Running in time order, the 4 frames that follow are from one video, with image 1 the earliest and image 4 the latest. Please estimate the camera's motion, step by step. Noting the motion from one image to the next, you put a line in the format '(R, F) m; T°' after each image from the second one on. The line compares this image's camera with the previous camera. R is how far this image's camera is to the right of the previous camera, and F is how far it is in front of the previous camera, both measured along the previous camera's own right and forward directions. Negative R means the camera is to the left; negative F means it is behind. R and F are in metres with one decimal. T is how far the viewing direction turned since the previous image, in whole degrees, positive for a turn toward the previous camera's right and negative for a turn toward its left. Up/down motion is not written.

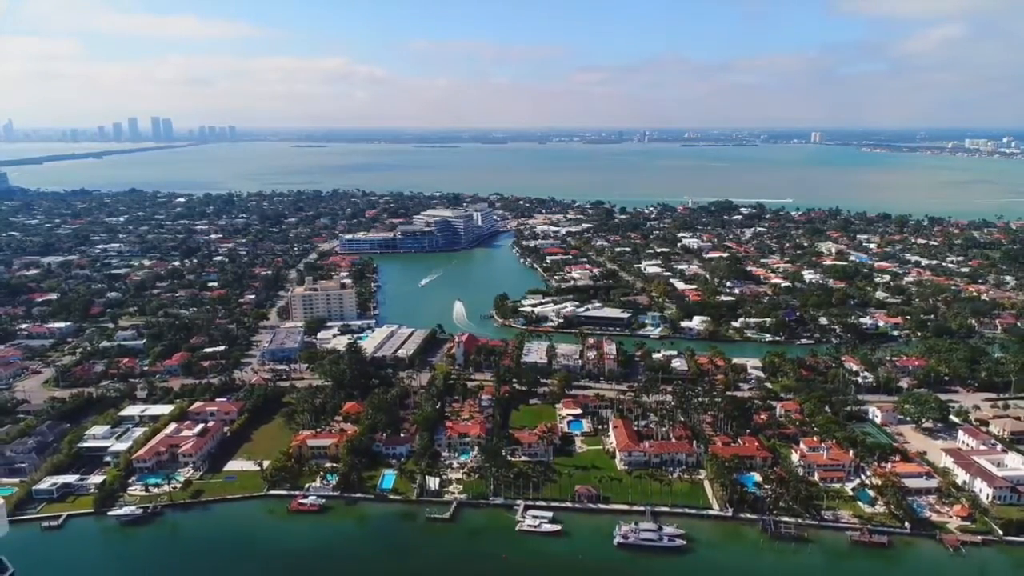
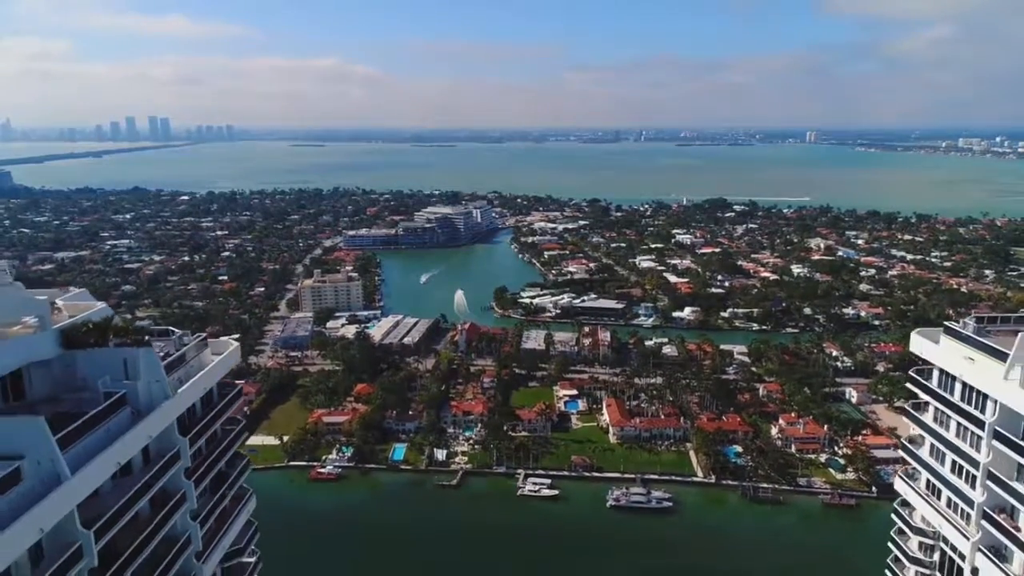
(-0.1, -1.6) m; 0°
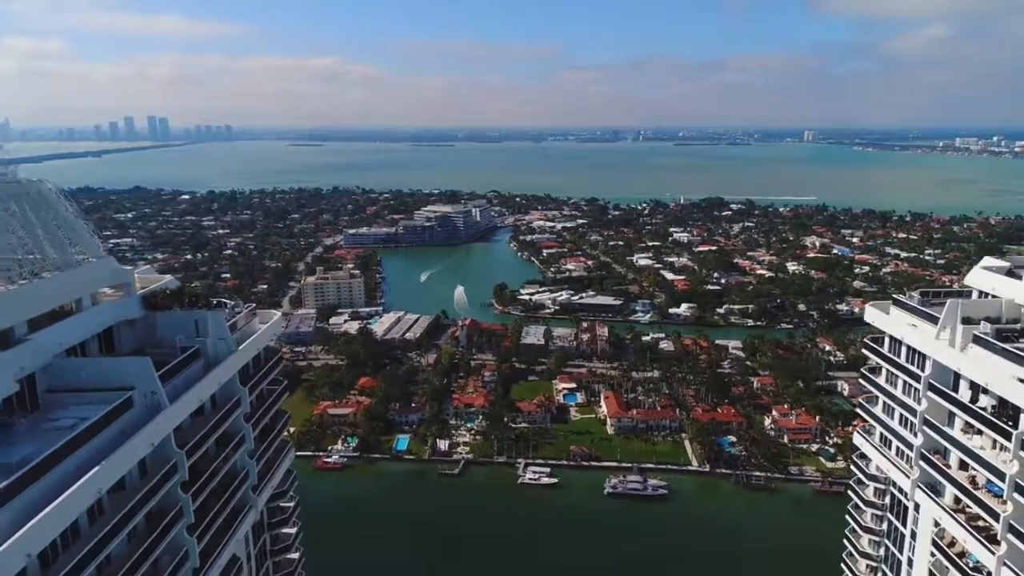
(-0.1, -0.6) m; 0°
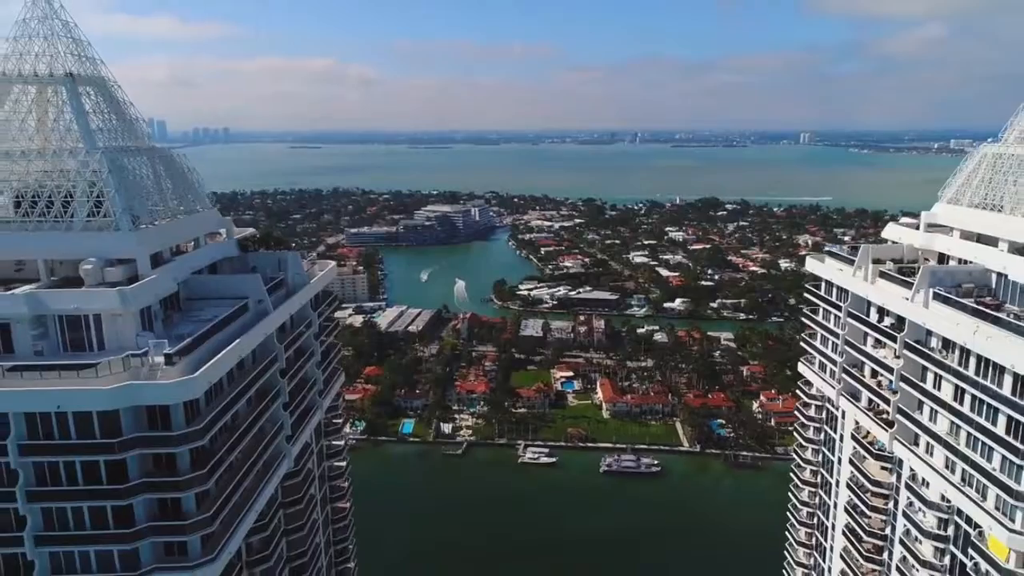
(-0.1, -1.1) m; 0°
